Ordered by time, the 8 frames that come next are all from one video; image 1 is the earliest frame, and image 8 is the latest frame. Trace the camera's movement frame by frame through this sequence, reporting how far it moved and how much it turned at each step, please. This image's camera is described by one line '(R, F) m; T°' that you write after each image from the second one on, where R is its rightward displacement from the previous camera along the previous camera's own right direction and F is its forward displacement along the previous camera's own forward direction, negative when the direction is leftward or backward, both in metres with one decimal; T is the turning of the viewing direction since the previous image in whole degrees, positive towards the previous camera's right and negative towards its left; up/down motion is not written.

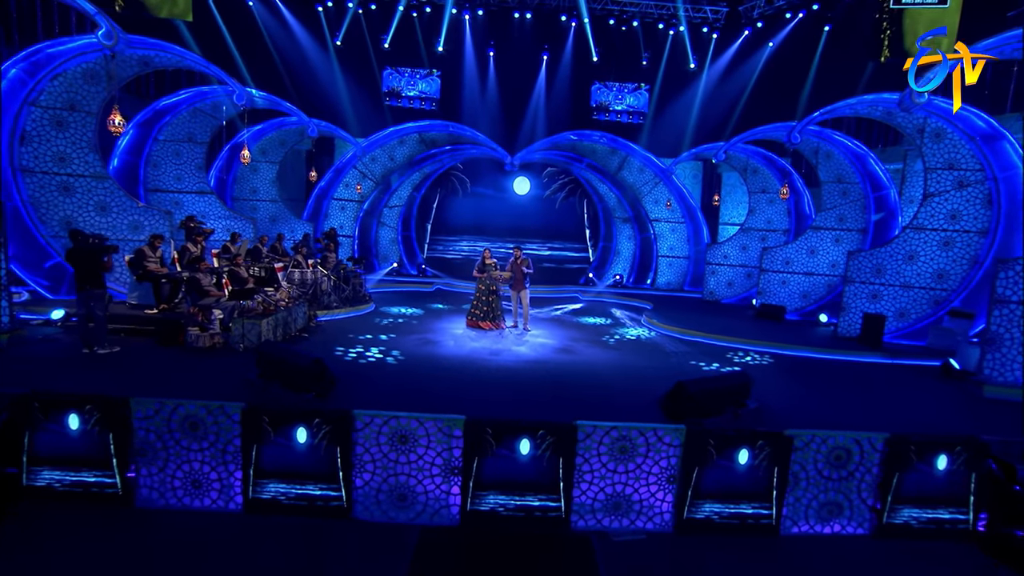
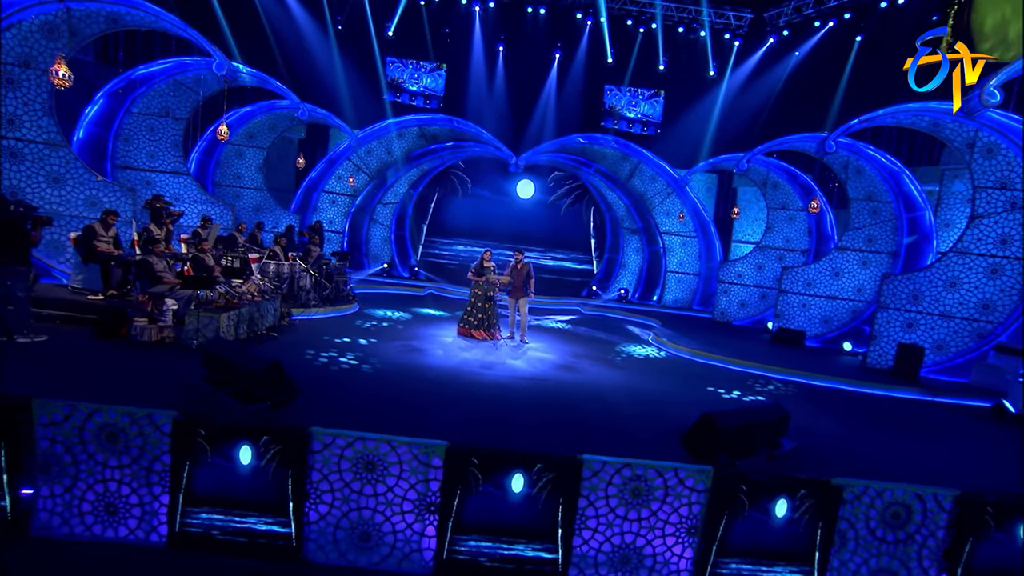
(0.0, +1.0) m; 0°
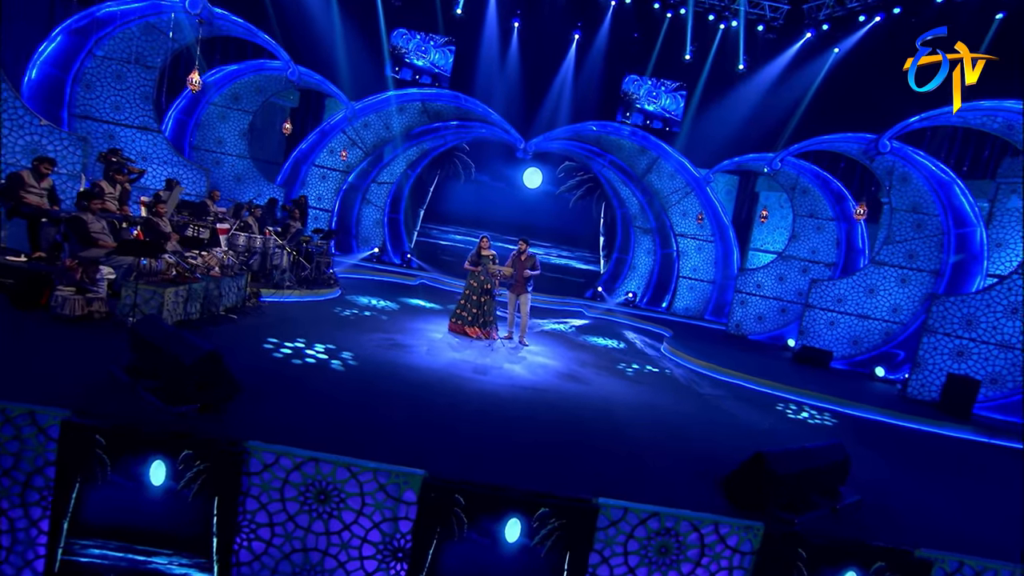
(-0.1, +1.1) m; +1°
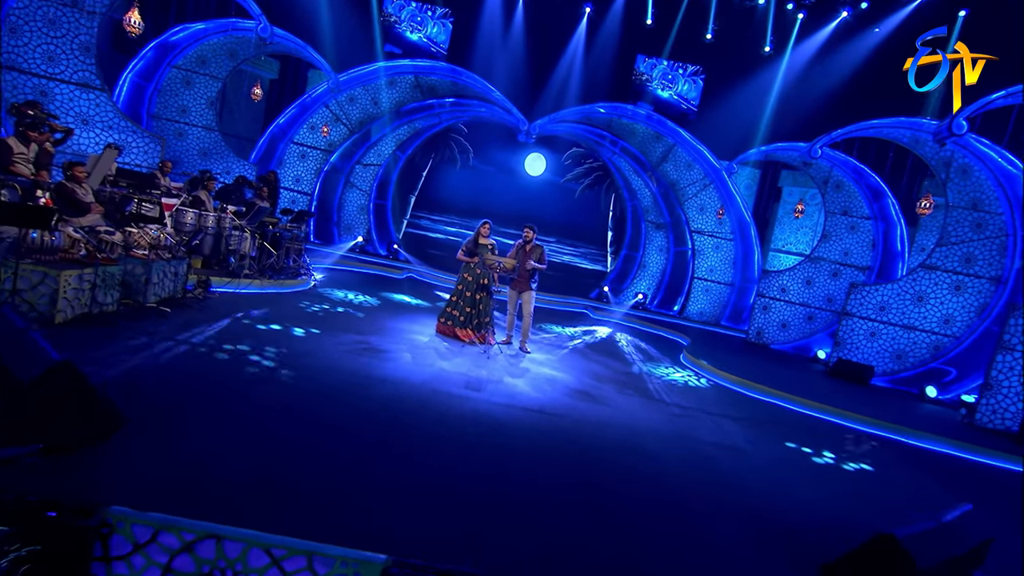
(-0.1, +1.3) m; +1°
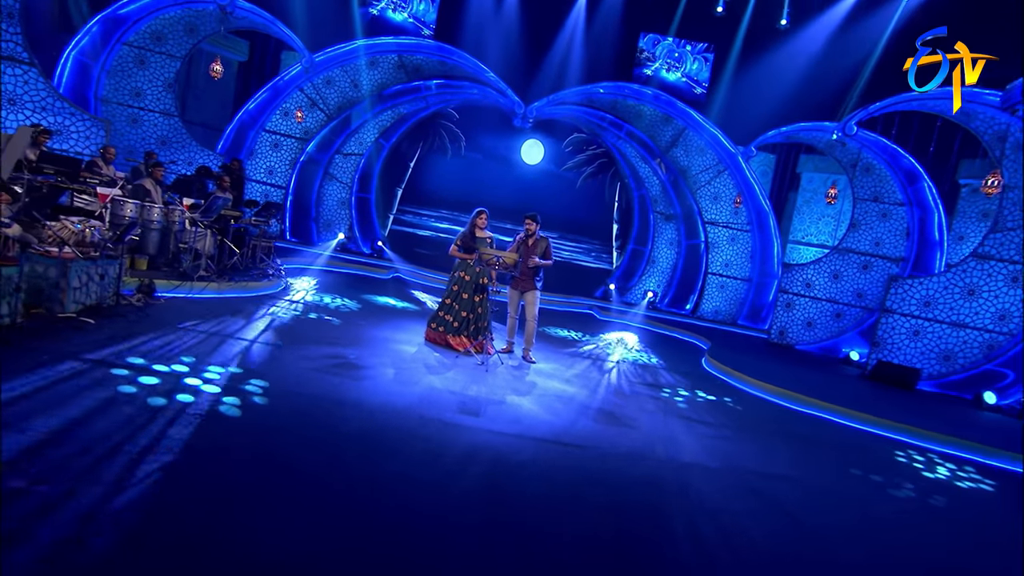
(-0.1, +1.1) m; +1°
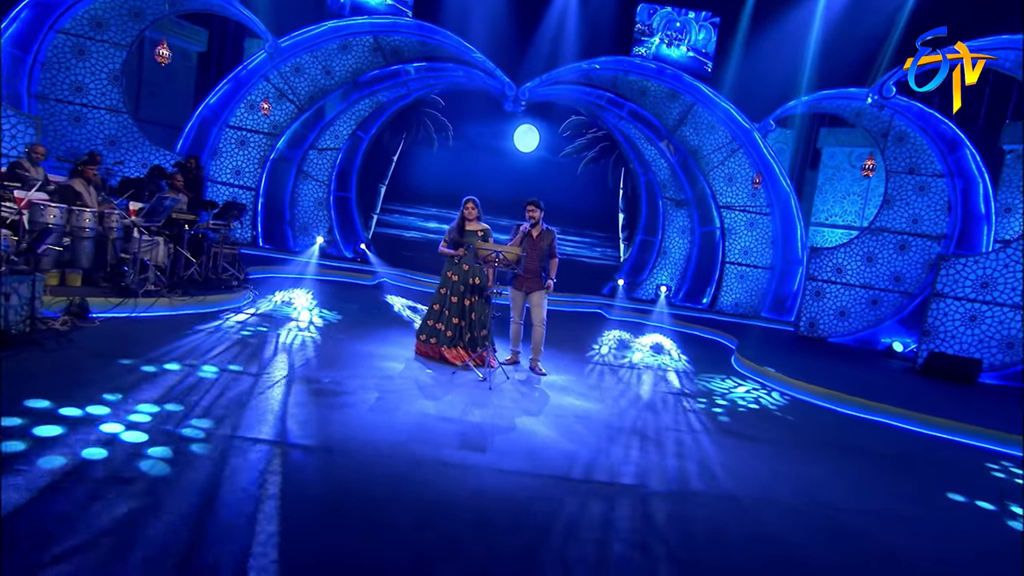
(-0.1, +1.0) m; +1°
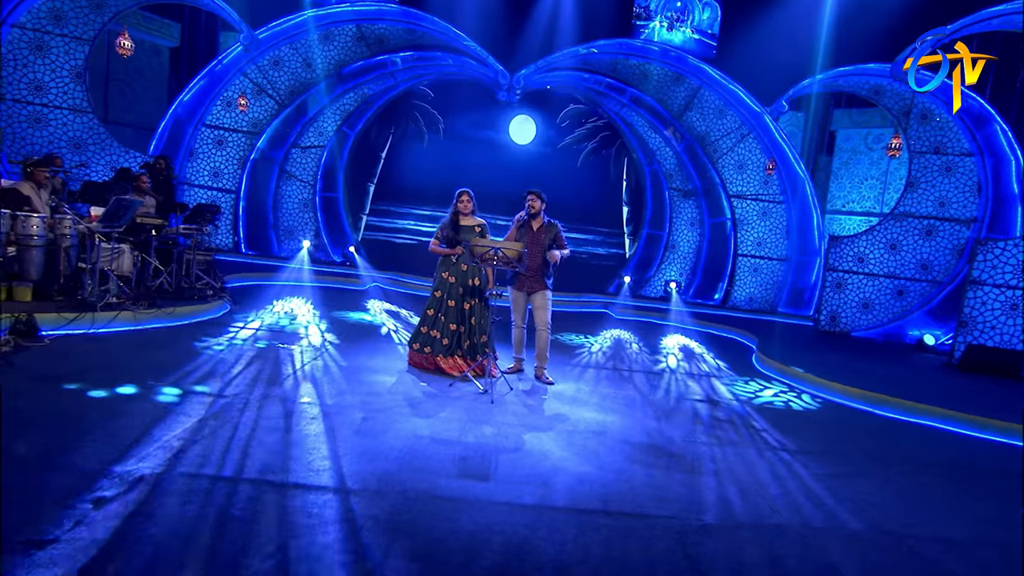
(0.0, +0.6) m; 0°
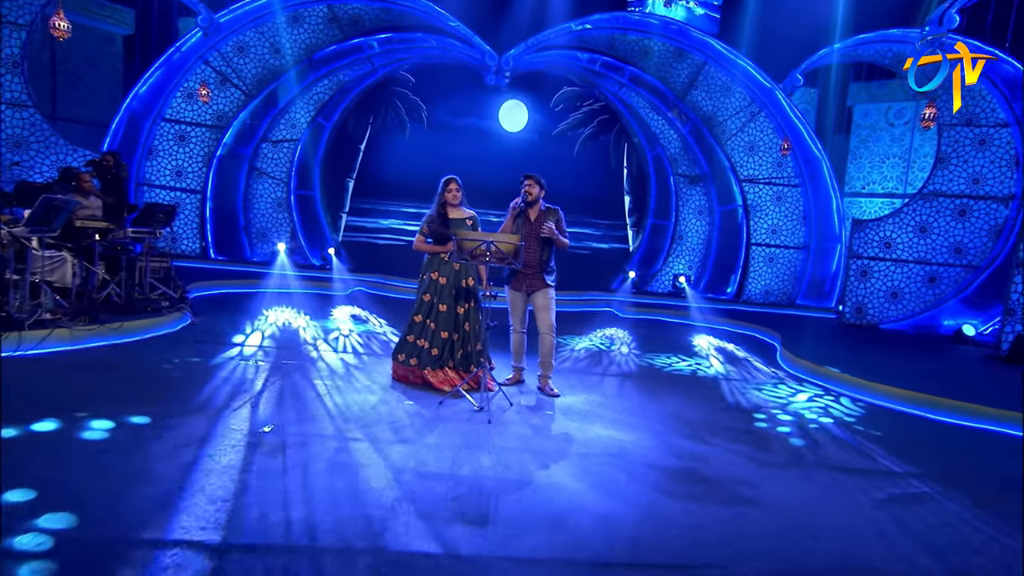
(0.0, +0.8) m; +1°
